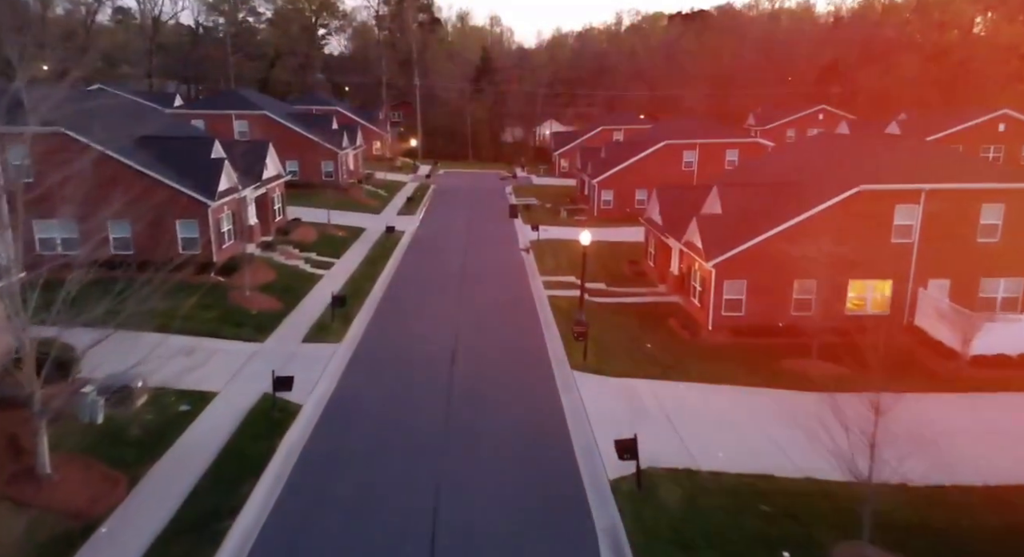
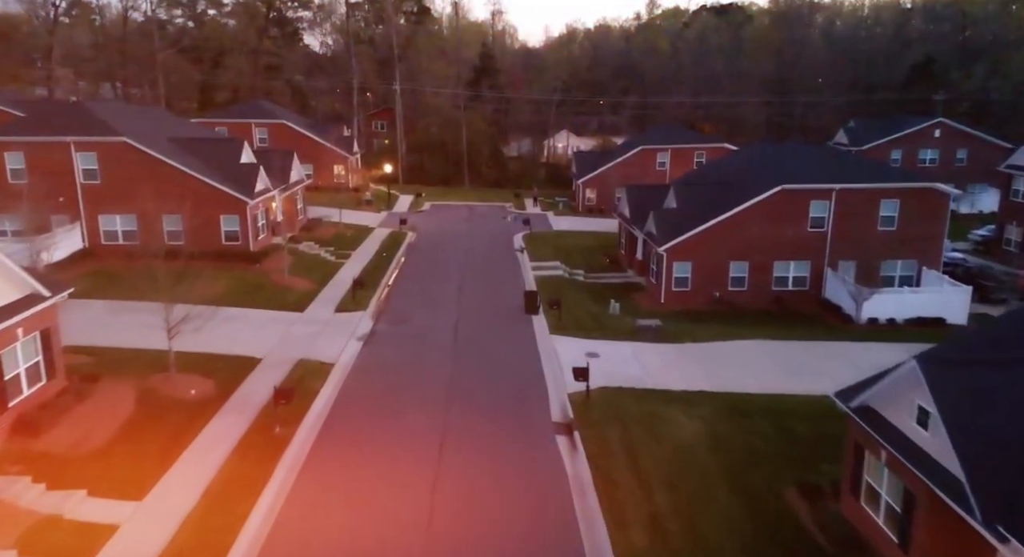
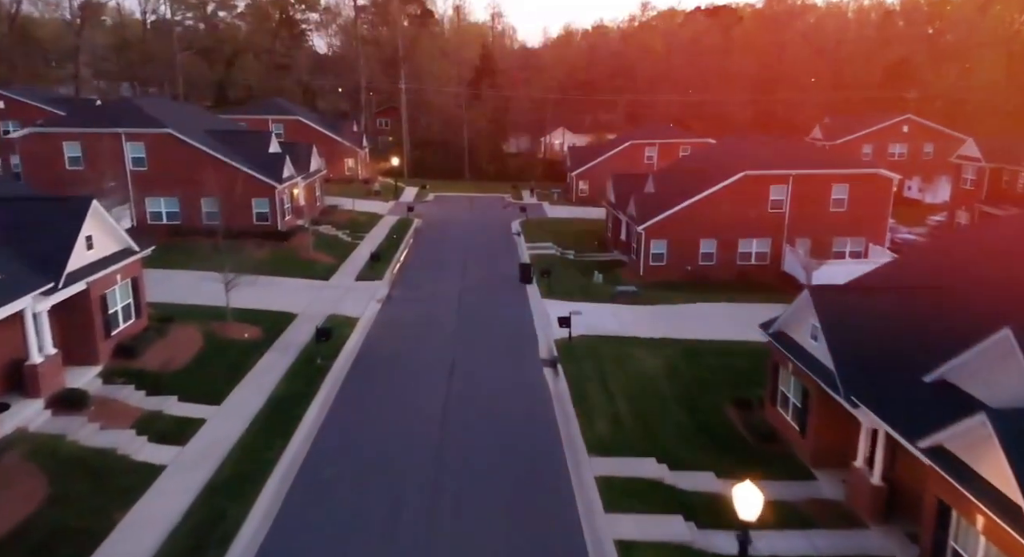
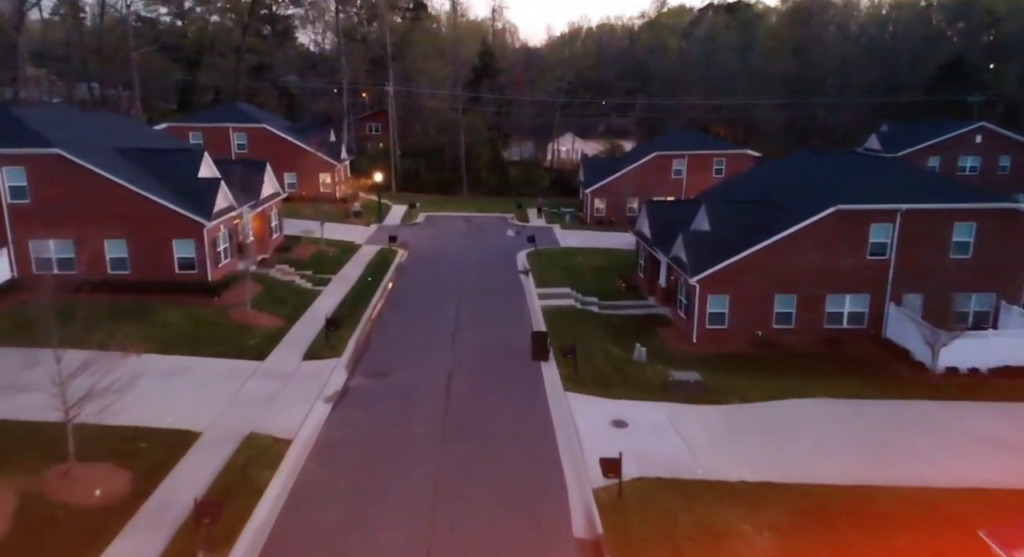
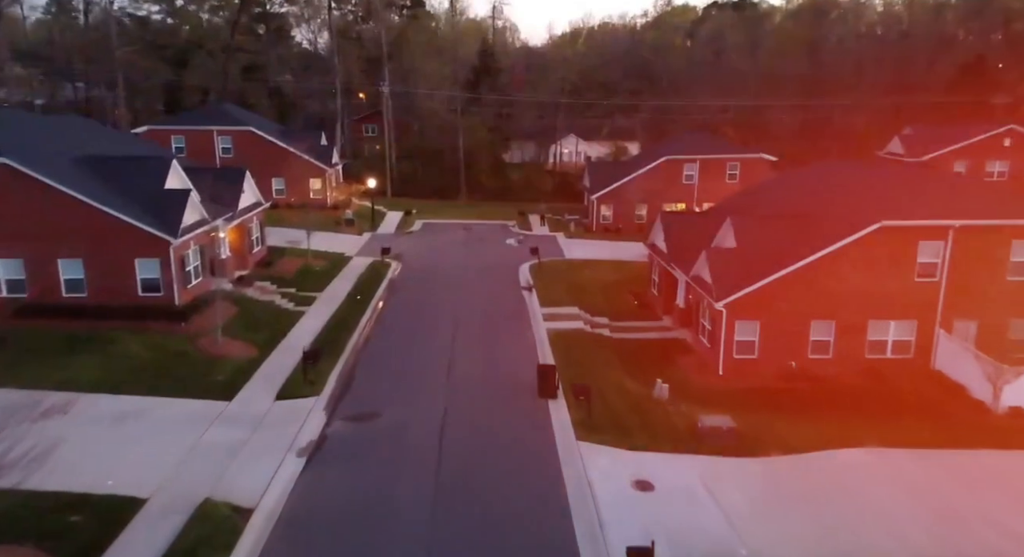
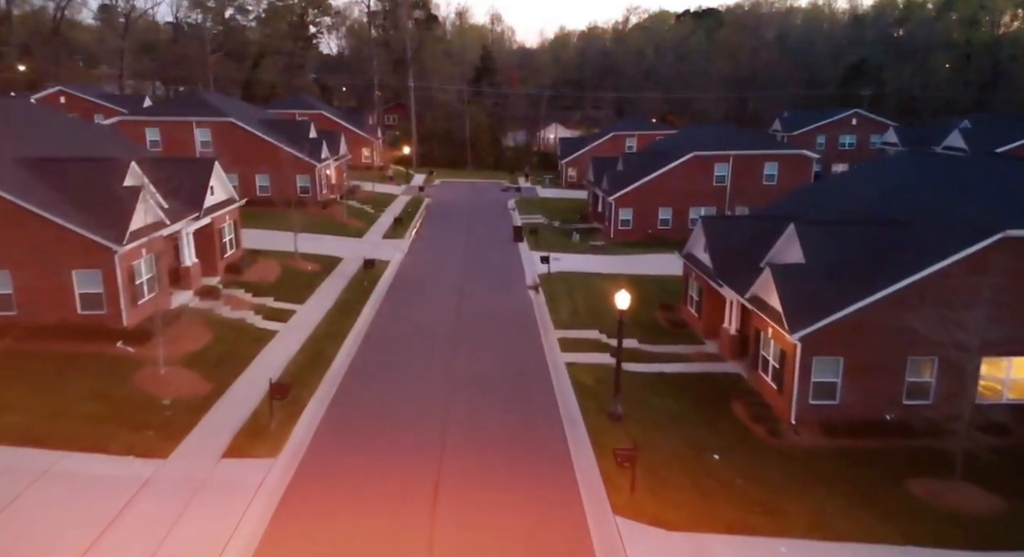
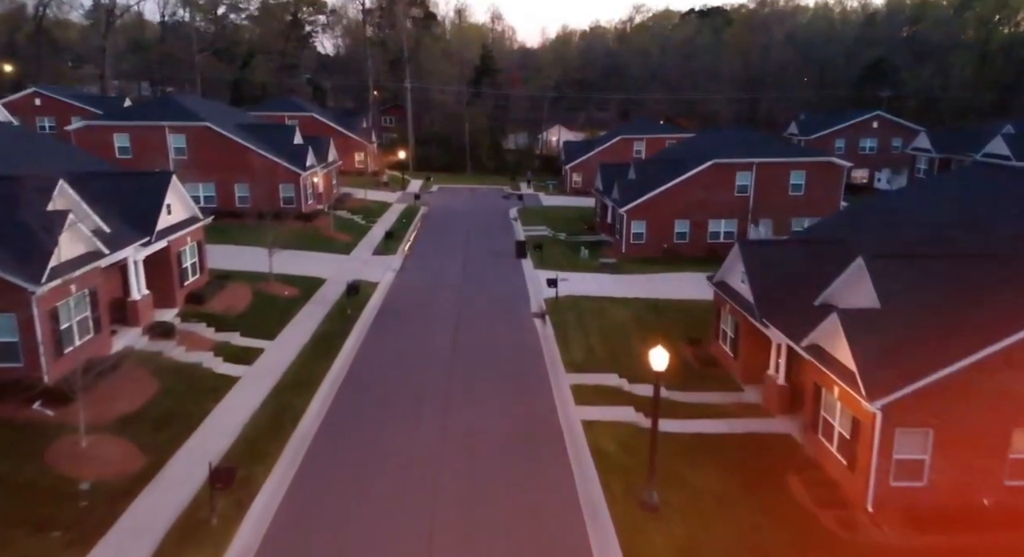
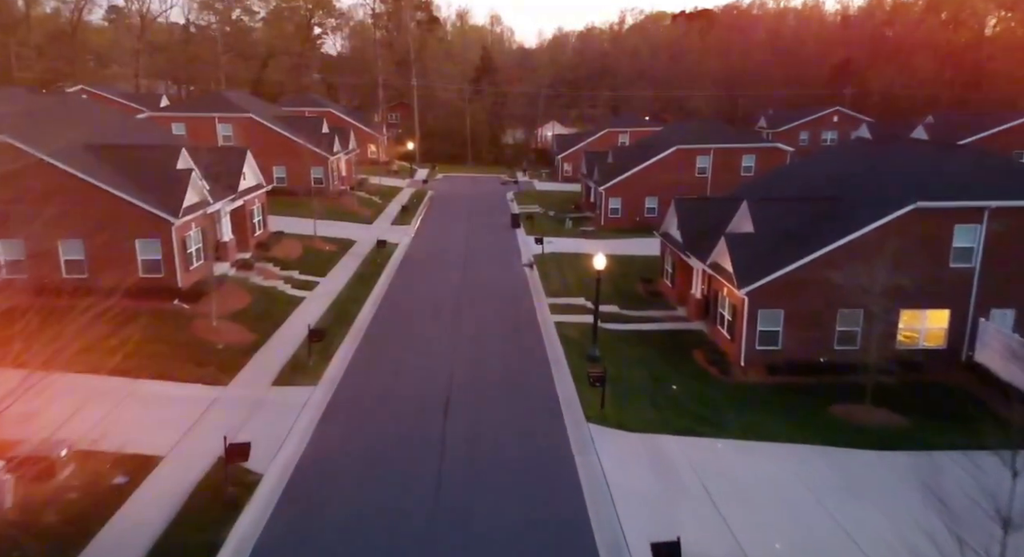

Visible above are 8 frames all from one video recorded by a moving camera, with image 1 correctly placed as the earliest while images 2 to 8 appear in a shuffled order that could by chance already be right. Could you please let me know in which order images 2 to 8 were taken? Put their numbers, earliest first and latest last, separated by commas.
8, 6, 7, 3, 2, 4, 5
